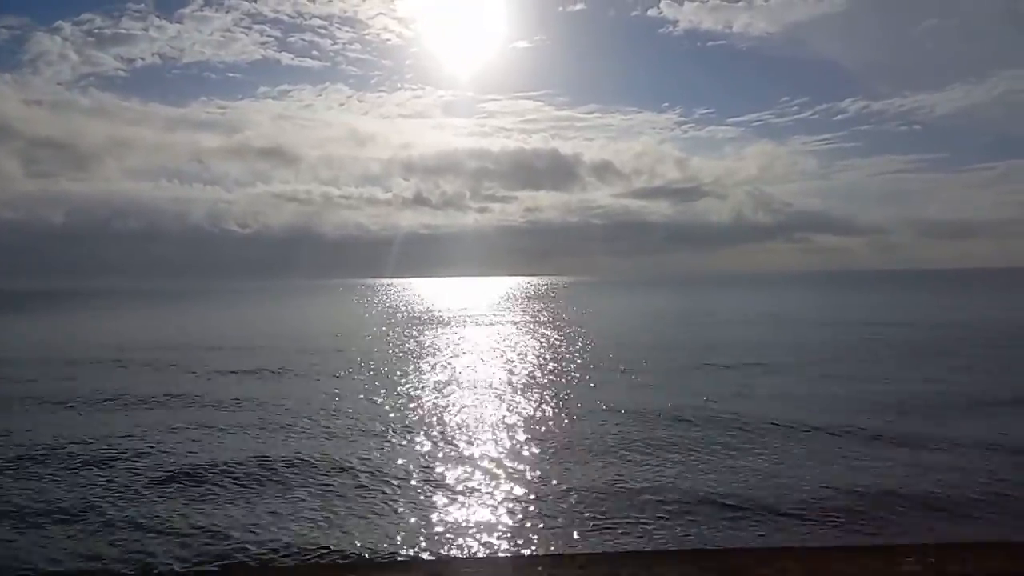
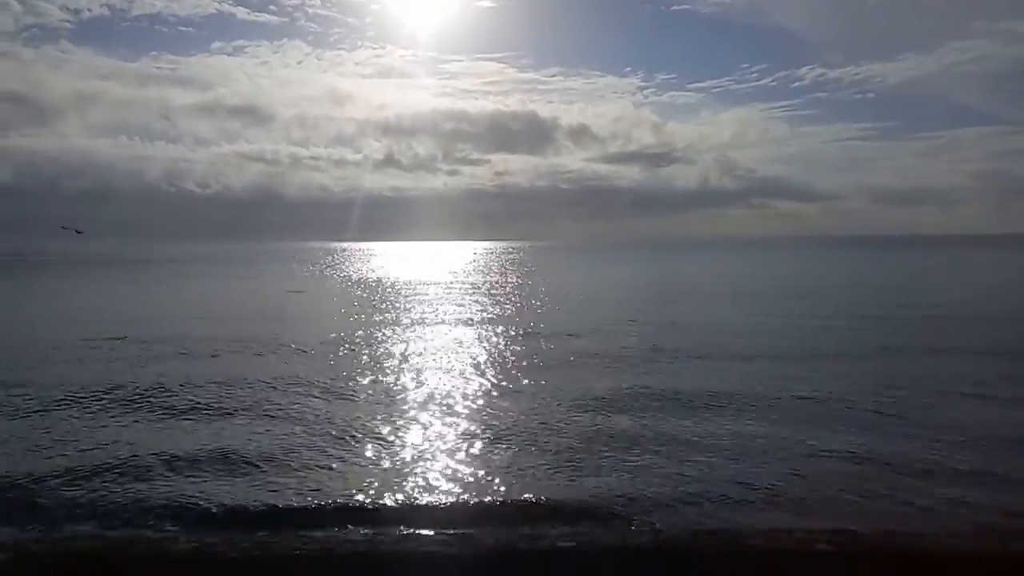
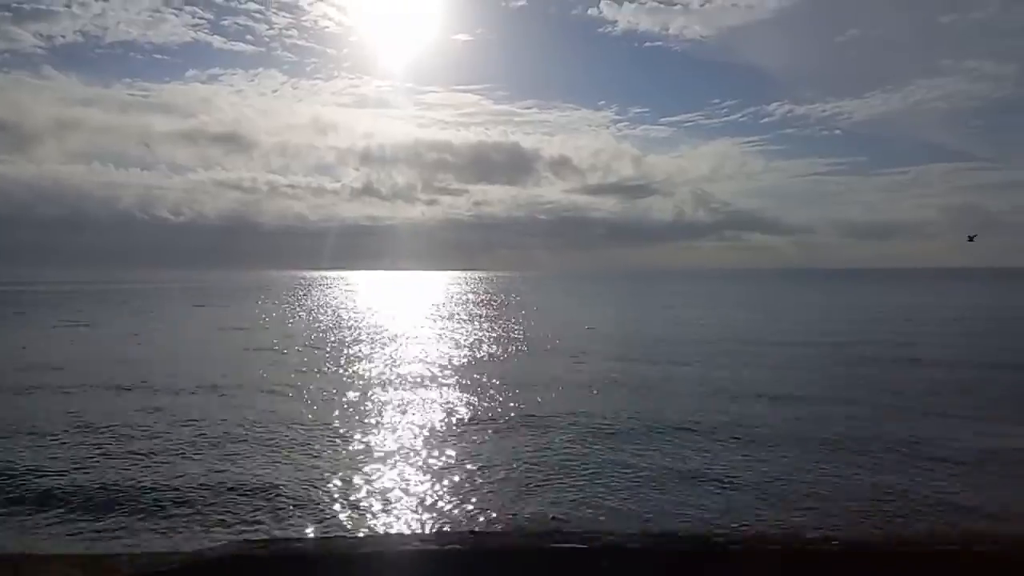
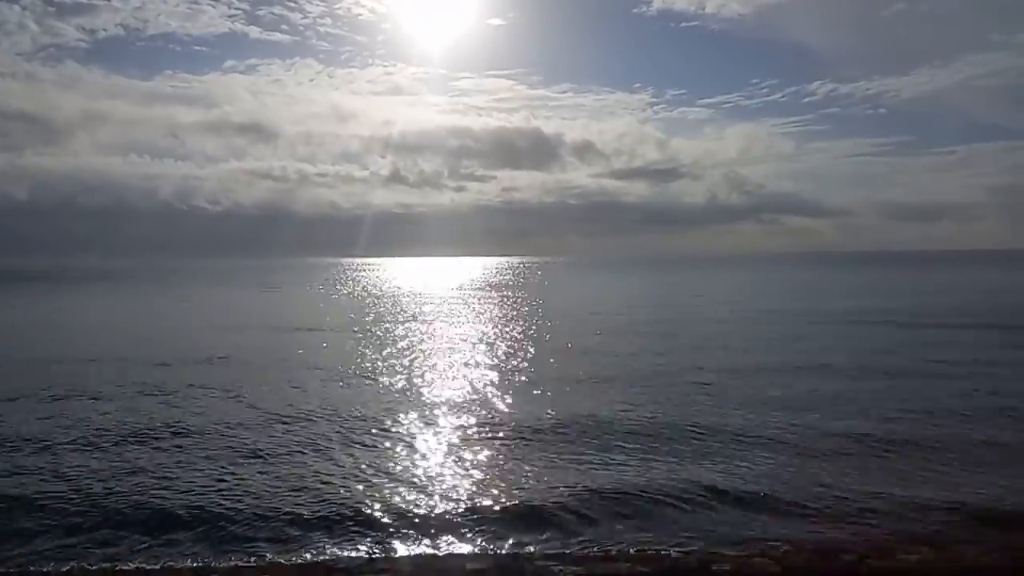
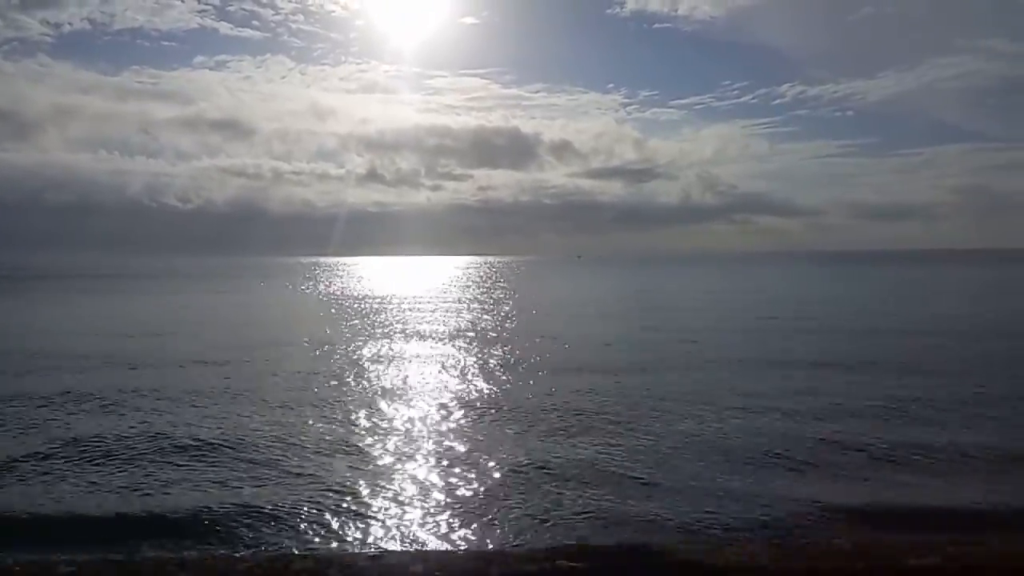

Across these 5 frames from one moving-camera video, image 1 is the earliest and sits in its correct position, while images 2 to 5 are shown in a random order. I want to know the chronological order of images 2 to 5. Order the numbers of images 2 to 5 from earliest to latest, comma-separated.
4, 5, 2, 3
